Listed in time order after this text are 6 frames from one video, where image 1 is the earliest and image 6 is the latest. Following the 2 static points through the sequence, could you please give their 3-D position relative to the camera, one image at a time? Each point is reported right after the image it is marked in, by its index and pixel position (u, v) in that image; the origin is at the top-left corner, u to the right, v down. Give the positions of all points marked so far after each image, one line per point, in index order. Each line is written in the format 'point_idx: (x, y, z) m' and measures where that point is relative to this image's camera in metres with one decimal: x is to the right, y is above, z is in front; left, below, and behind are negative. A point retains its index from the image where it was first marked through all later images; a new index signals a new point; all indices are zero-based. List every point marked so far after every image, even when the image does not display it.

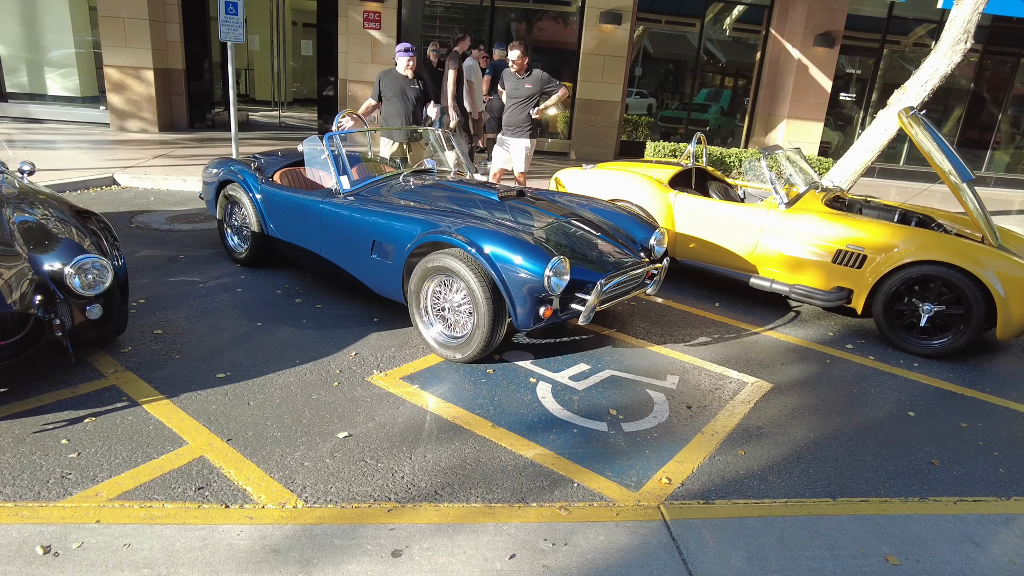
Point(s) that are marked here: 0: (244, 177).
0: (-2.4, +1.0, +5.4) m
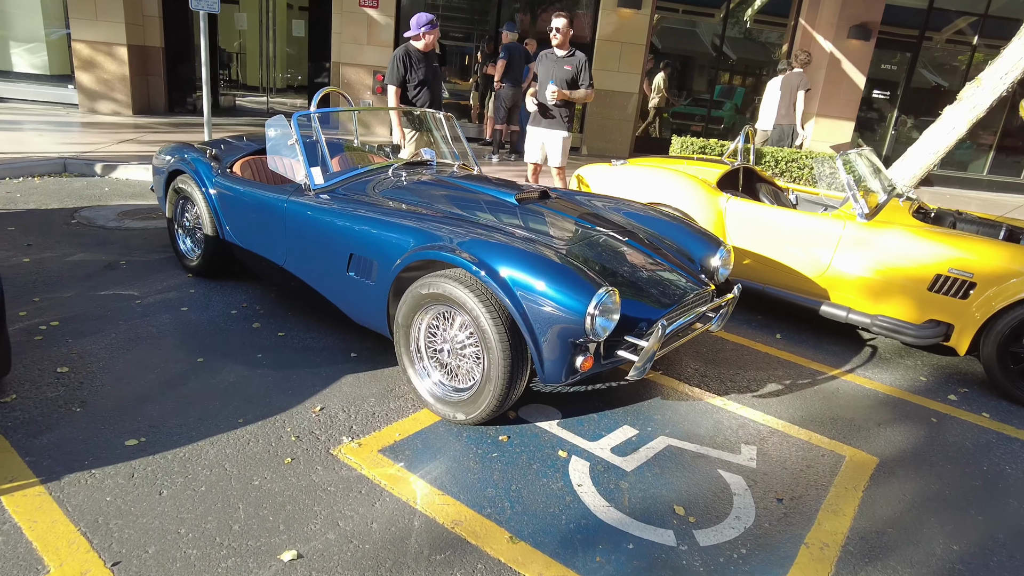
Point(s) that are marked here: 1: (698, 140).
0: (-2.2, +0.9, +4.4) m
1: (+2.6, +2.1, +8.7) m
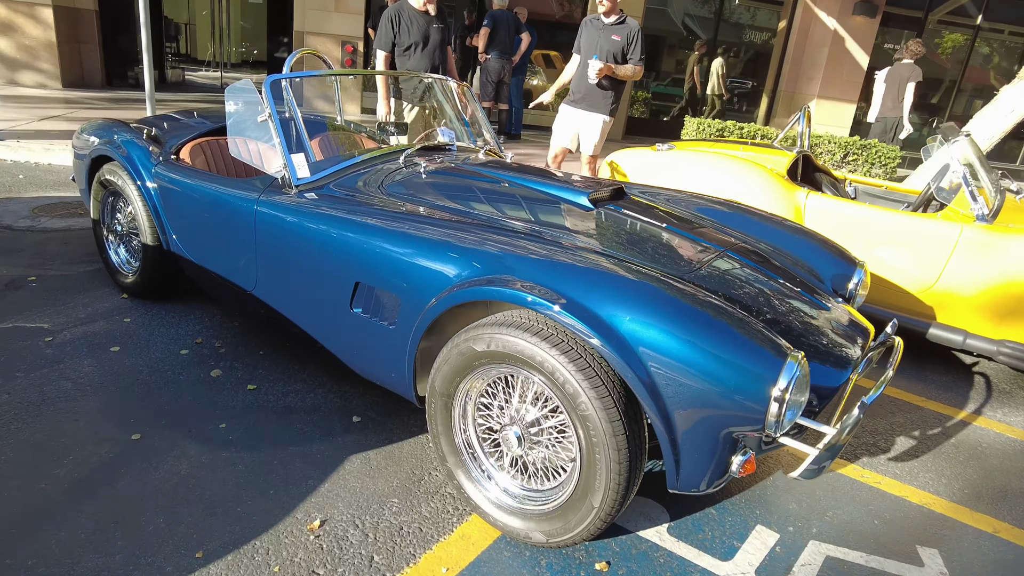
0: (-2.0, +0.7, +3.2) m
1: (+2.6, +2.1, +7.8) m
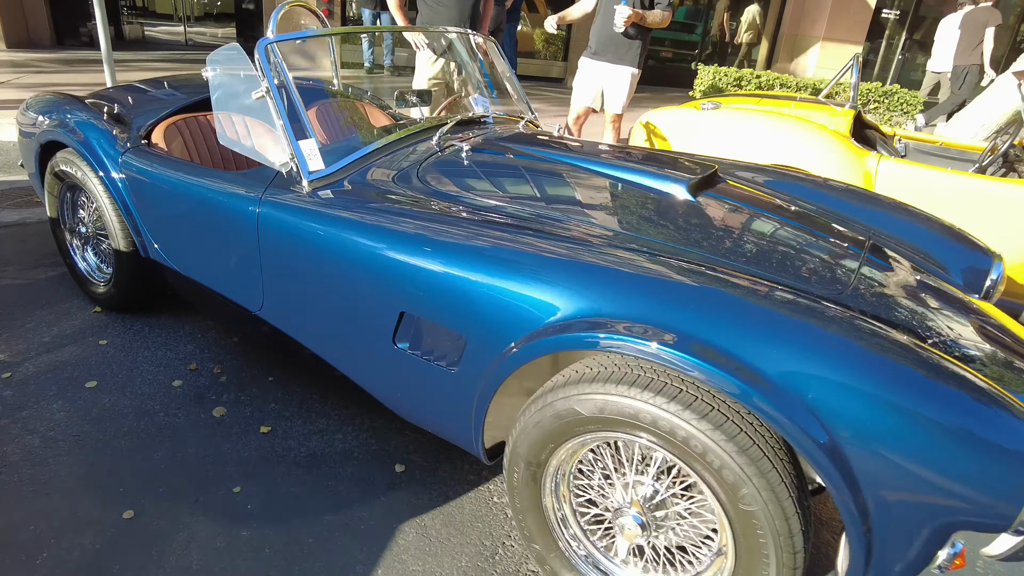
0: (-1.8, +0.6, +2.6) m
1: (+2.6, +2.5, +7.2) m
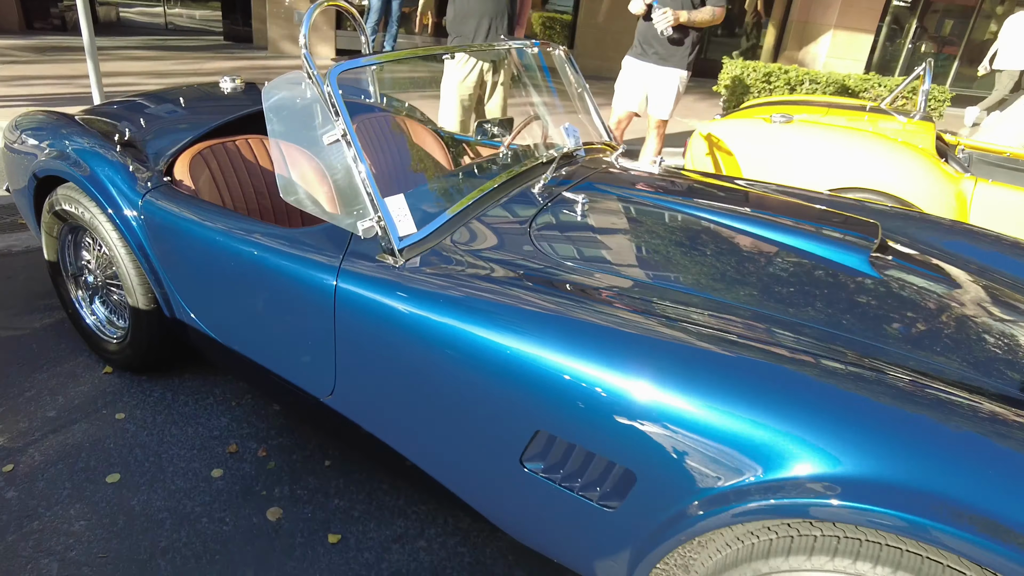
0: (-1.5, +0.4, +2.2) m
1: (+2.7, +2.5, +6.9) m
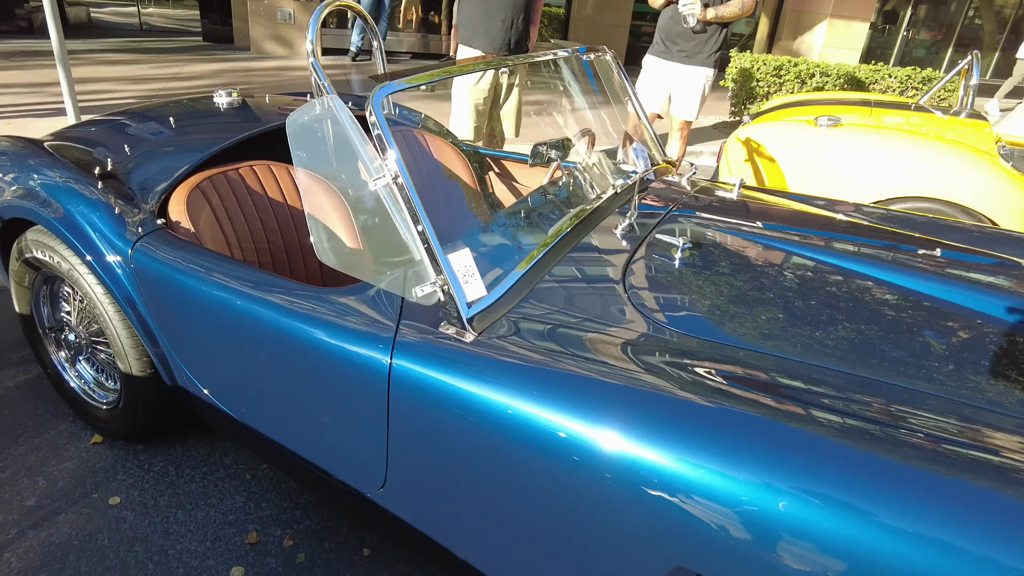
0: (-1.3, +0.2, +1.8) m
1: (+2.7, +2.5, +6.6) m
